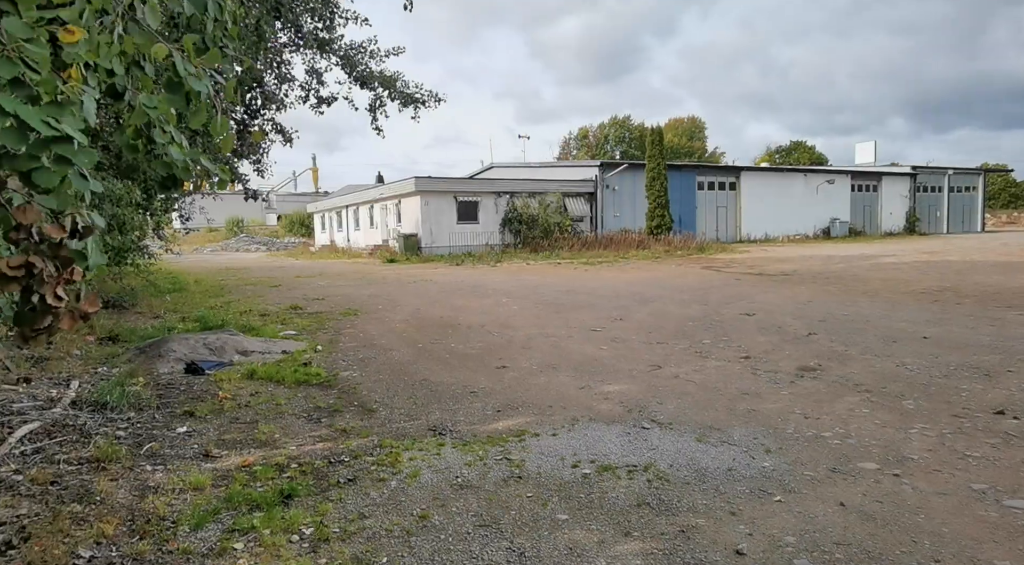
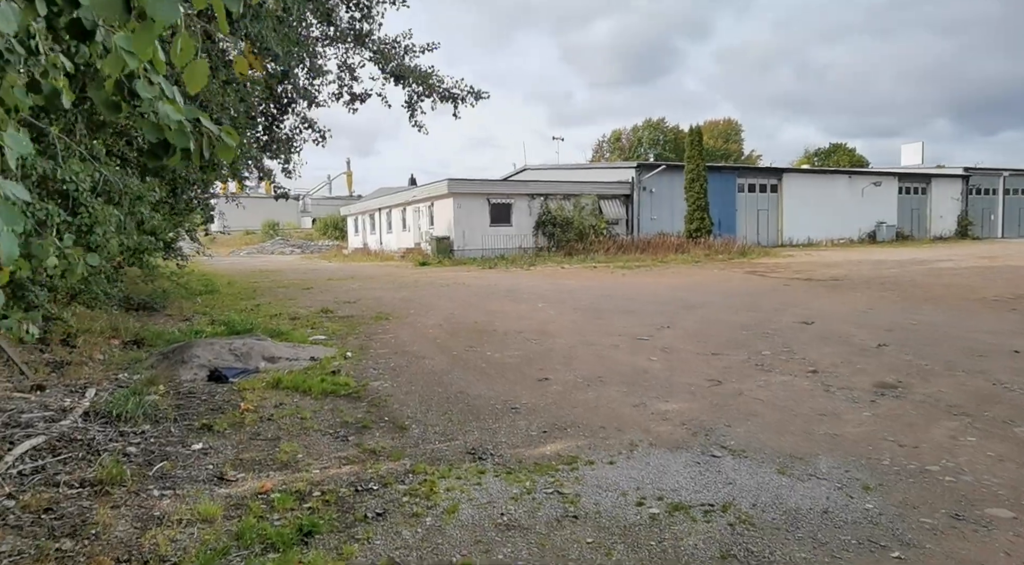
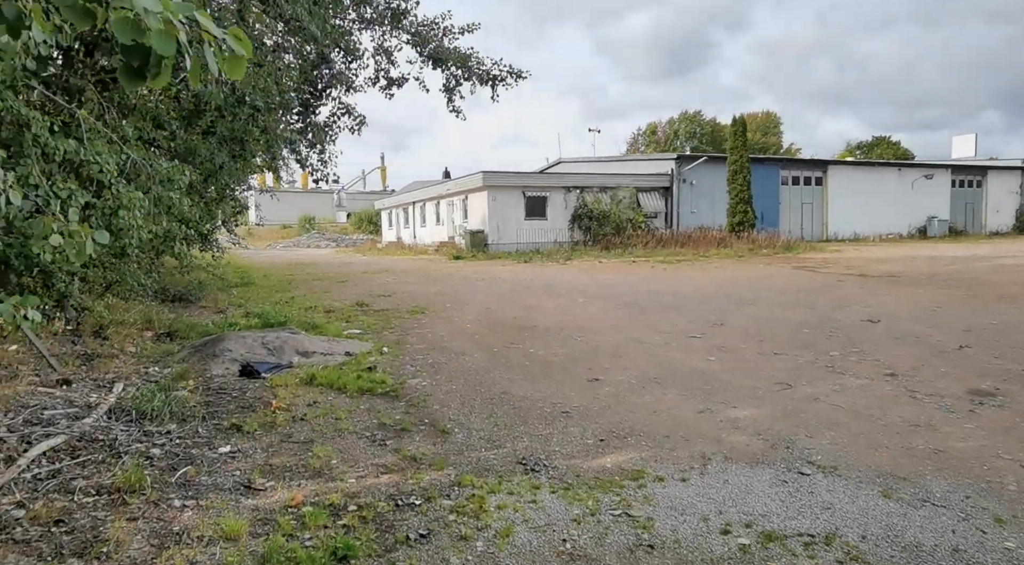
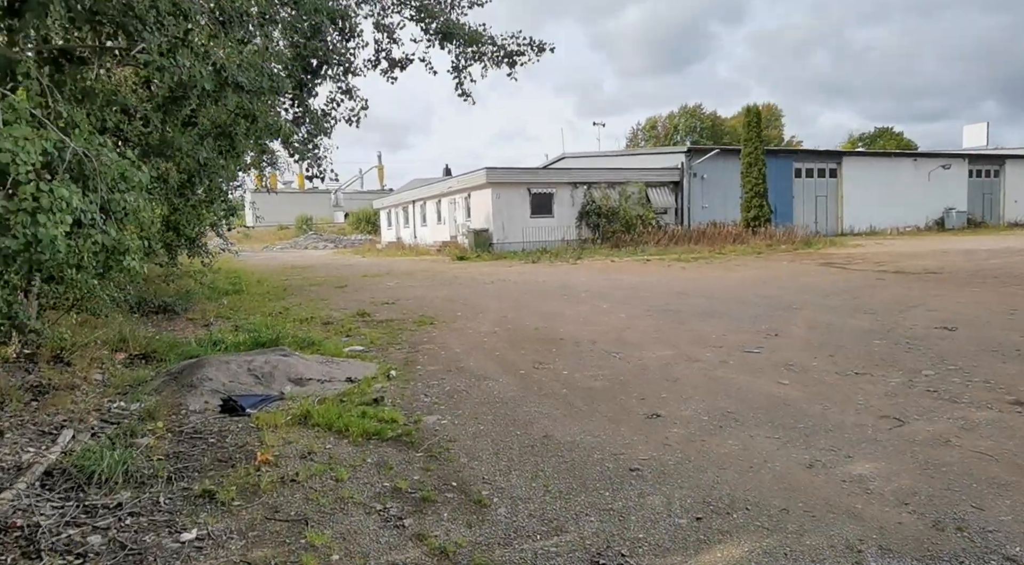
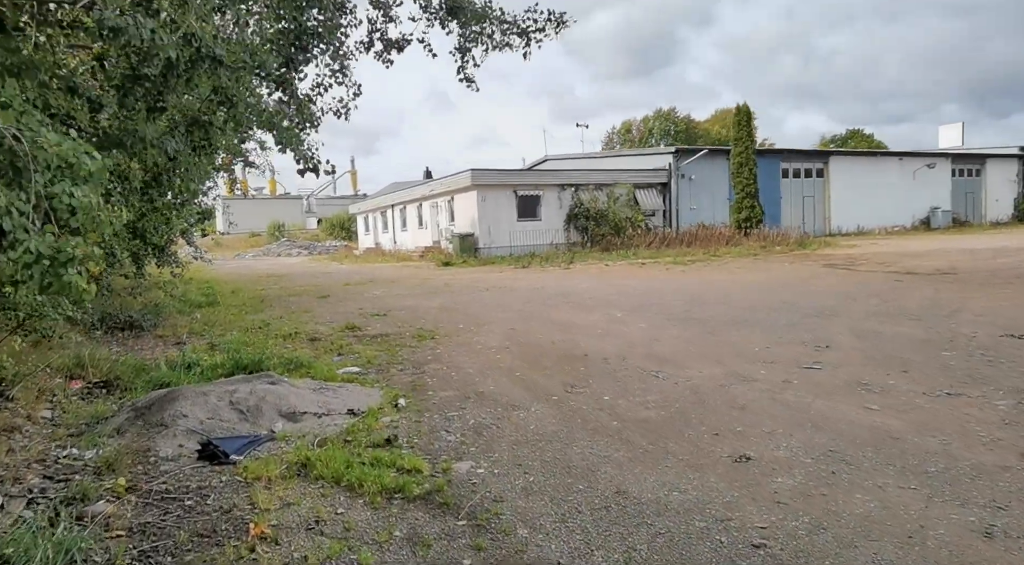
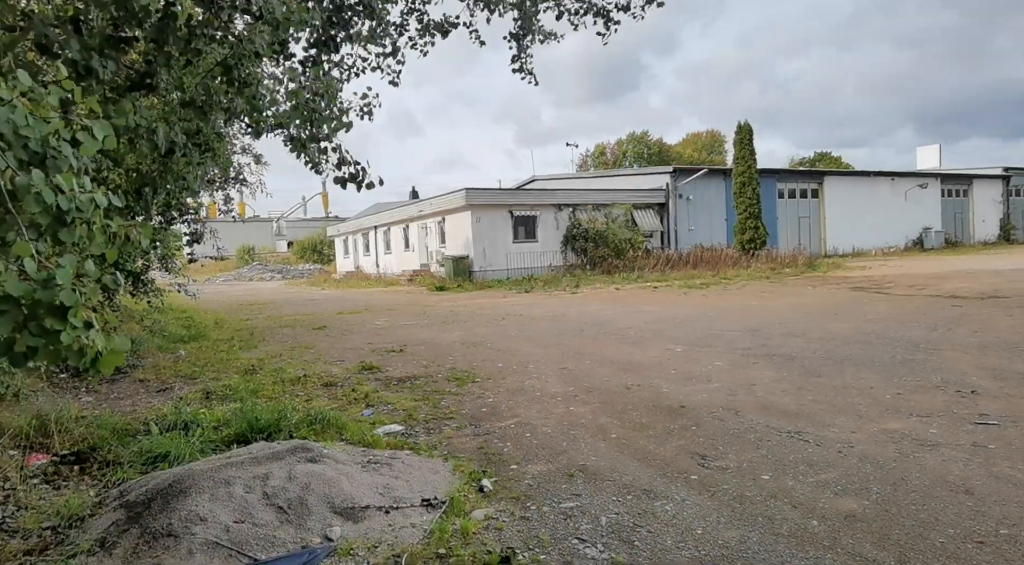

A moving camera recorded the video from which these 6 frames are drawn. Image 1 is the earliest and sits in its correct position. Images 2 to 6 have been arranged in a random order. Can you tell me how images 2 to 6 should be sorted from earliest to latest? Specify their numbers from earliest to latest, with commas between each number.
2, 3, 4, 5, 6
